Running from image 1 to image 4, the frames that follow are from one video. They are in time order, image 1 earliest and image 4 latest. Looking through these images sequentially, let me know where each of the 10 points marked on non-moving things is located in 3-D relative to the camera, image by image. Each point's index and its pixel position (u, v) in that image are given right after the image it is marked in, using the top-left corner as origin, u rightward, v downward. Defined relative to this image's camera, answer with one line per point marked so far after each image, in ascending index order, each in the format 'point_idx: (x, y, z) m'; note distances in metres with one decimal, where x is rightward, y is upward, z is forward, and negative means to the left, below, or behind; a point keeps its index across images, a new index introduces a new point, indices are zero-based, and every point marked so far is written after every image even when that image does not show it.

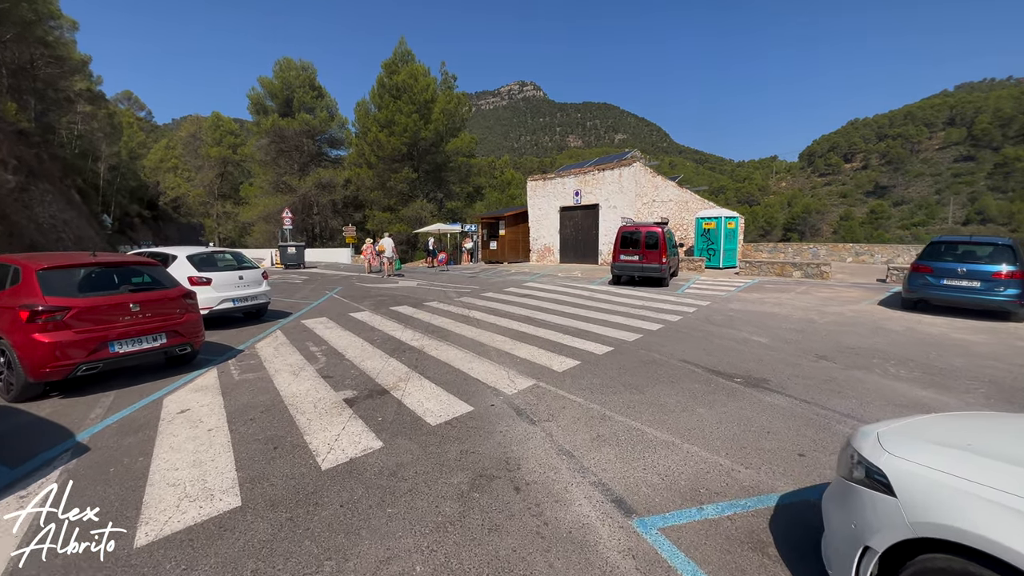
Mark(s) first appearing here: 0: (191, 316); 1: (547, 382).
0: (-4.2, -0.4, +5.8) m
1: (+0.4, -1.1, +5.3) m
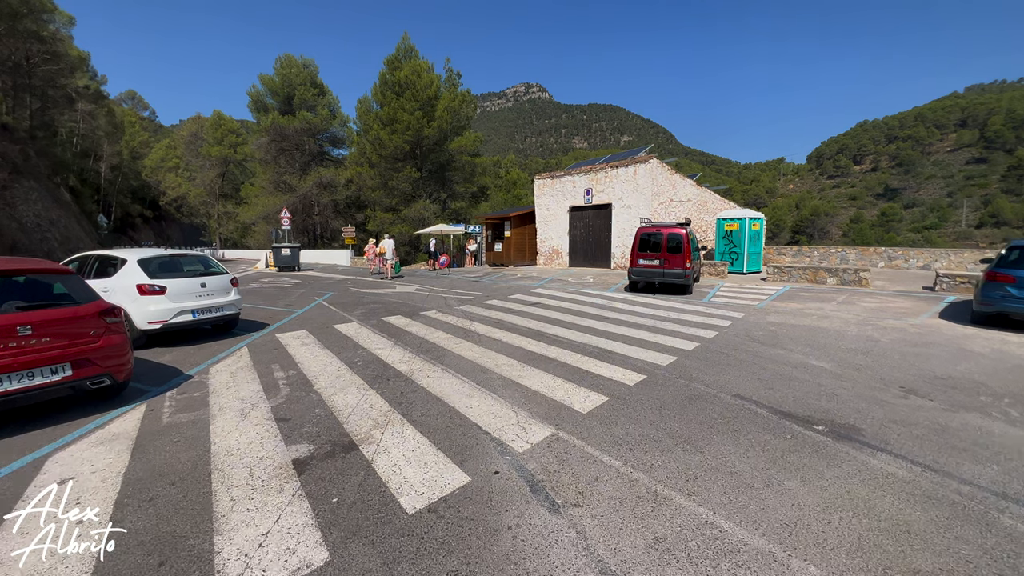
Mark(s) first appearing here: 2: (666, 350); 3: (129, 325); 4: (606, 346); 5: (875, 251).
0: (-4.1, -0.5, +4.5) m
1: (+0.5, -1.3, +4.0) m
2: (+2.4, -1.0, +6.9) m
3: (-5.9, -0.6, +6.8) m
4: (+1.5, -0.9, +7.1) m
5: (+15.3, +1.5, +18.9) m
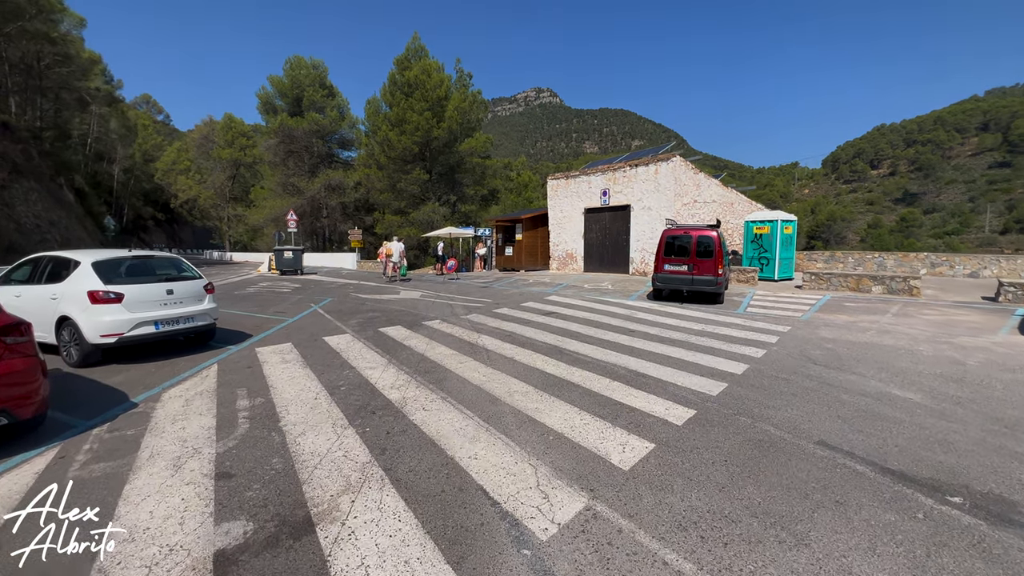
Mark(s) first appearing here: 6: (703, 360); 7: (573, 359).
0: (-3.9, -0.6, +3.5) m
1: (+0.6, -1.4, +2.9) m
2: (+2.5, -1.1, +5.8) m
3: (-5.7, -0.6, +5.9) m
4: (+1.7, -1.1, +6.0) m
5: (+15.8, +1.2, +17.5) m
6: (+2.8, -1.0, +6.5) m
7: (+0.9, -1.0, +6.5) m
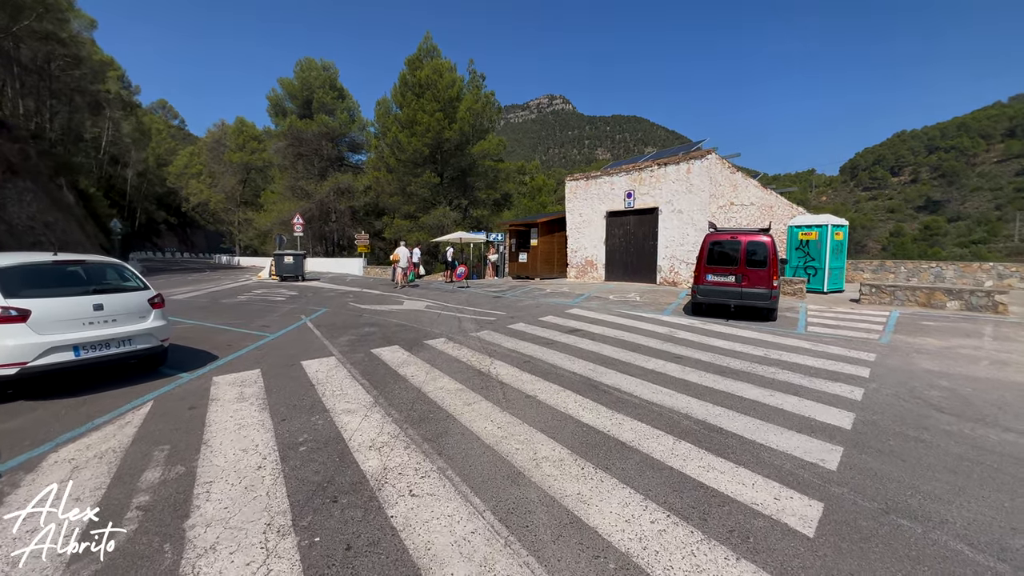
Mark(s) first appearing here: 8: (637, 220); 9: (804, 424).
0: (-3.7, -0.7, +2.1) m
1: (+0.8, -1.6, +1.4) m
2: (+2.8, -1.3, +4.2) m
3: (-5.4, -0.8, +4.5) m
4: (+1.9, -1.3, +4.4) m
5: (+16.3, +0.7, +15.6) m
6: (+3.1, -1.3, +4.9) m
7: (+1.1, -1.2, +4.9) m
8: (+4.6, +2.5, +16.4) m
9: (+2.9, -1.3, +4.3) m
